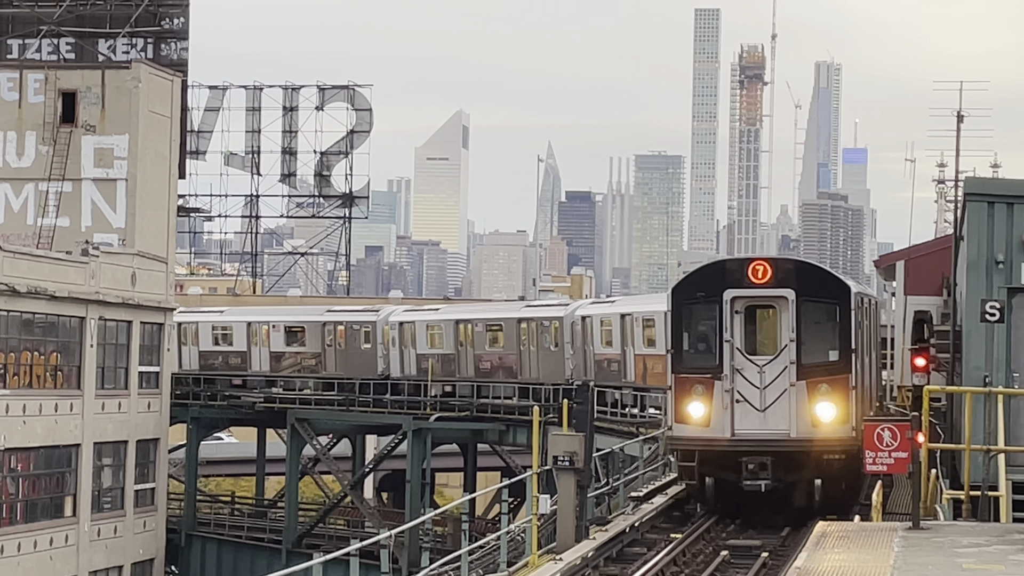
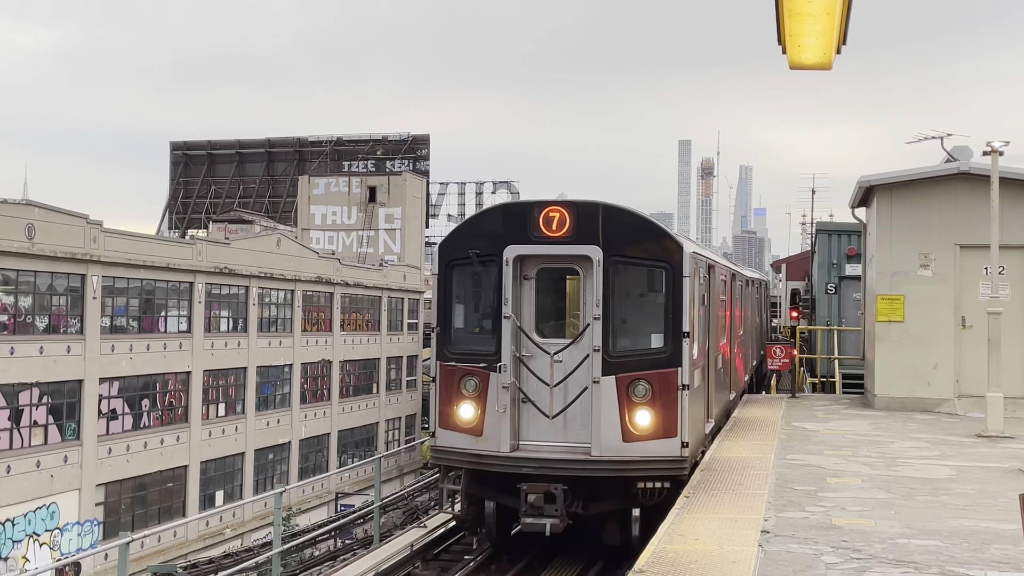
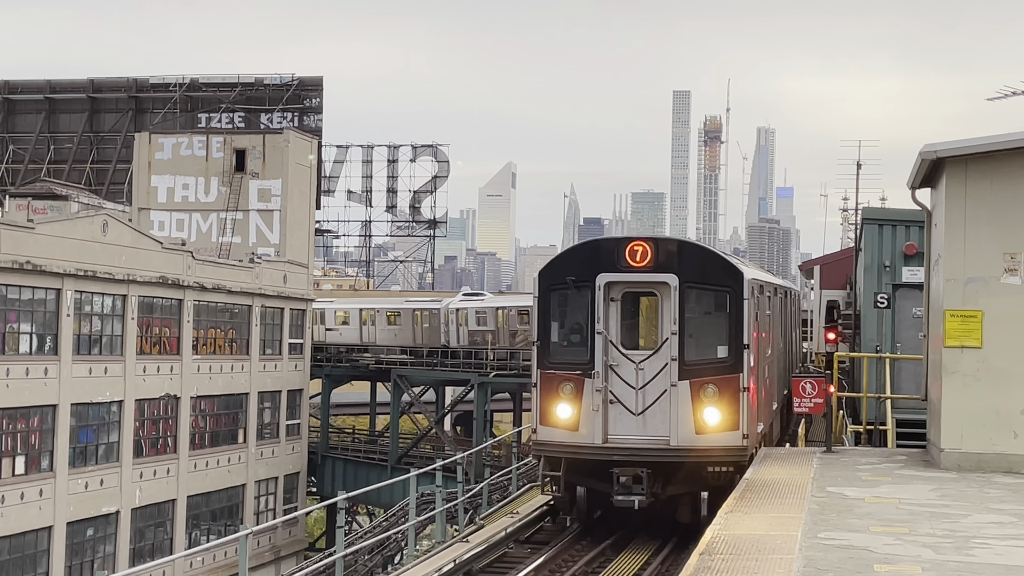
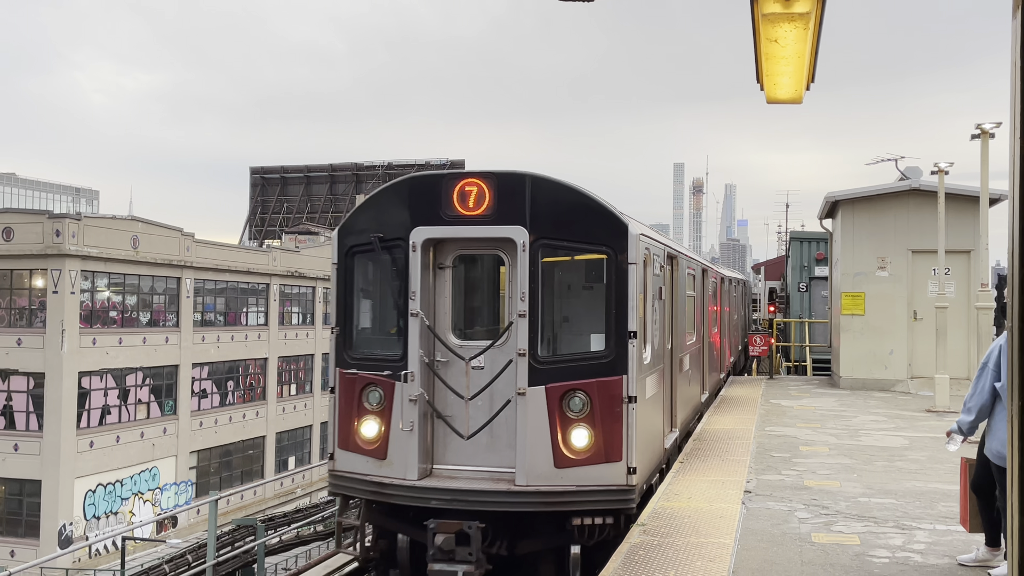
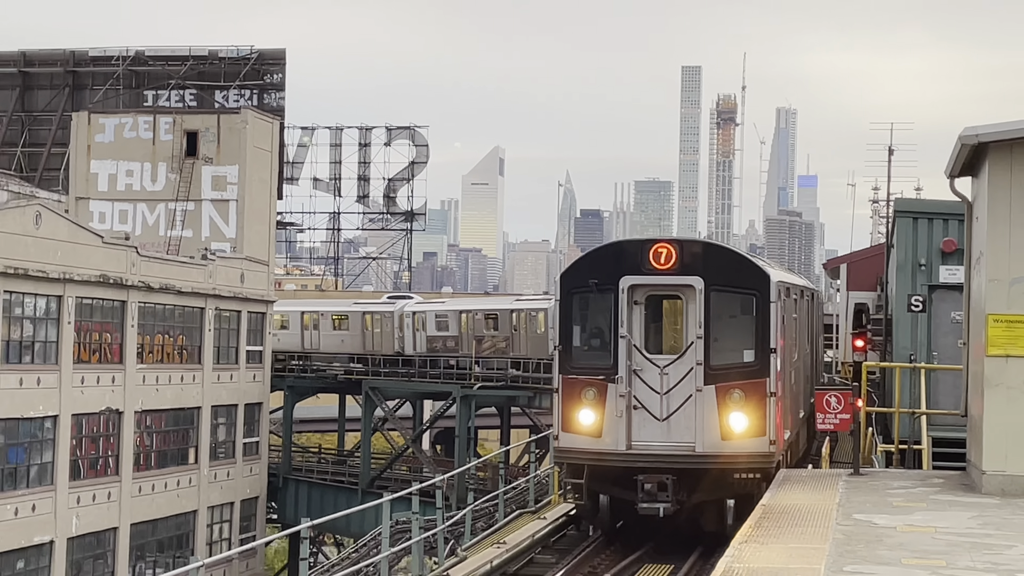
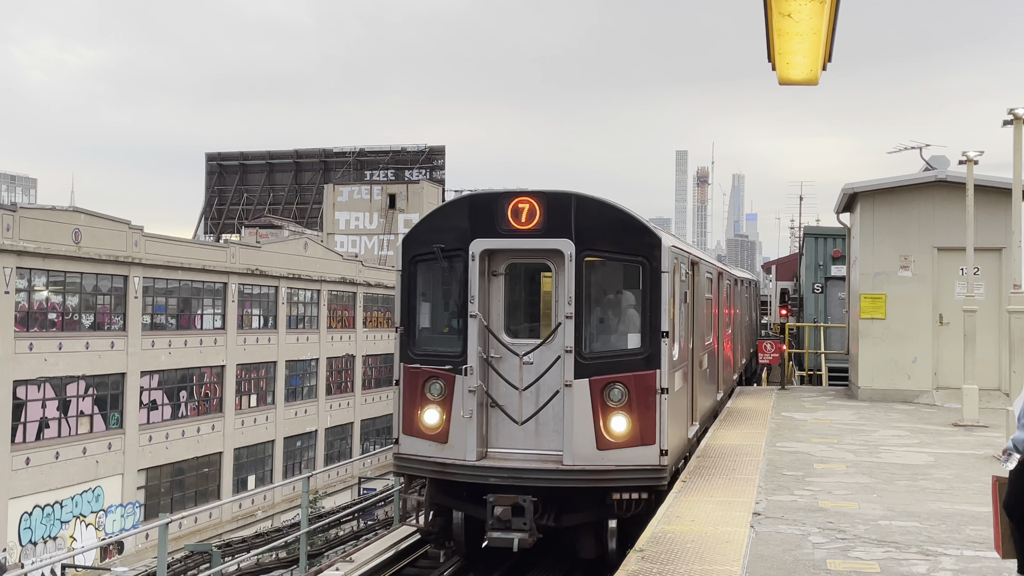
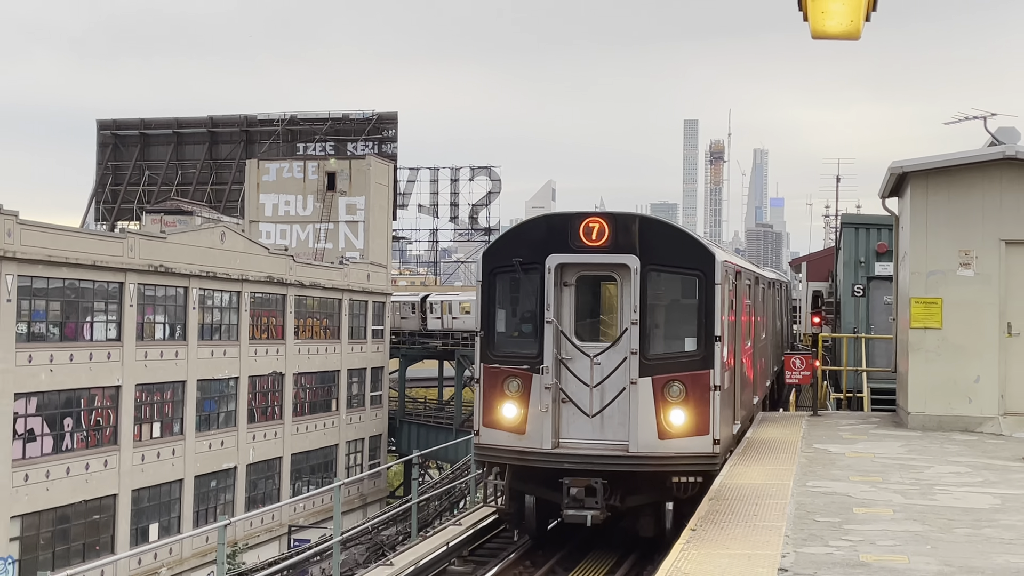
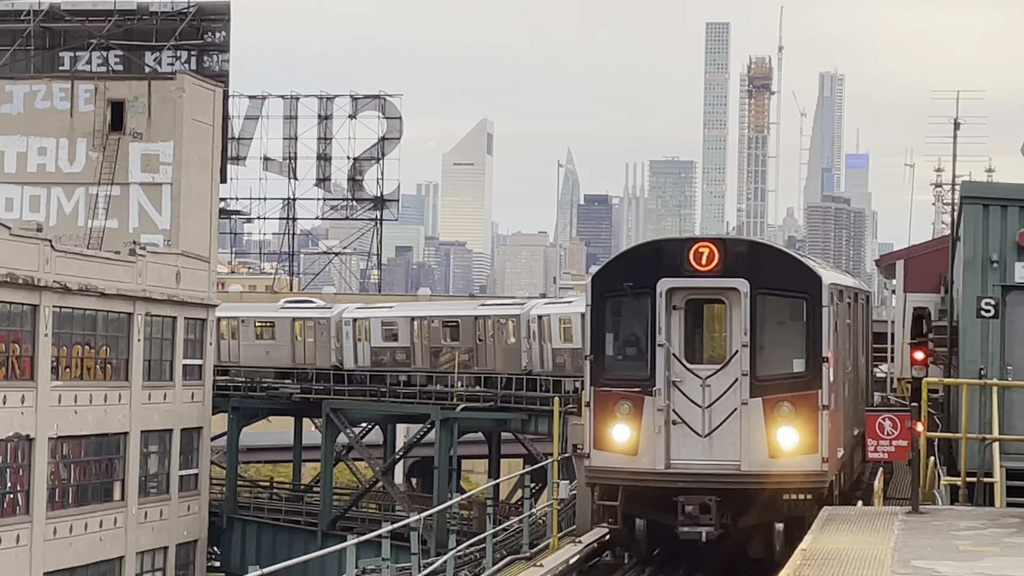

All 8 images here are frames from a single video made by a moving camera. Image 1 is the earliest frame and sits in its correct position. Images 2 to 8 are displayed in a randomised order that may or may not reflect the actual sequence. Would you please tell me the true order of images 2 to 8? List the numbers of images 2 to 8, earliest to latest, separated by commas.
8, 5, 3, 7, 2, 6, 4
